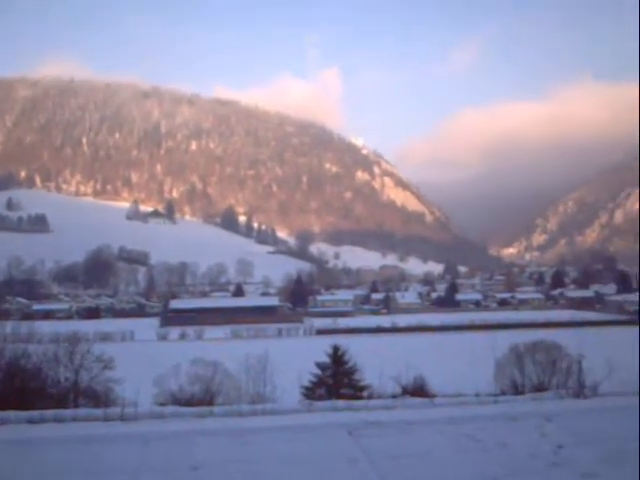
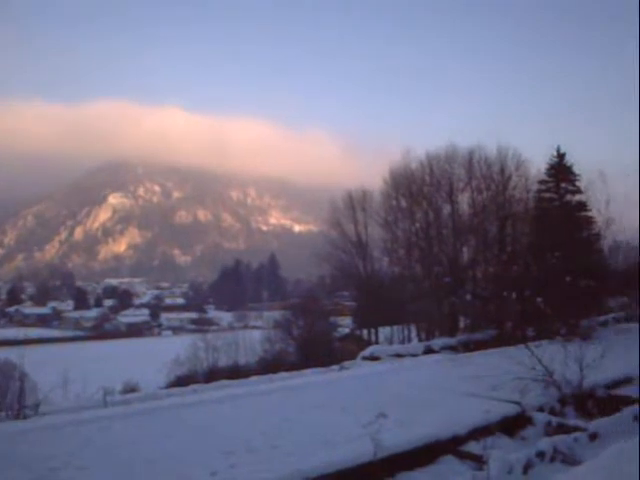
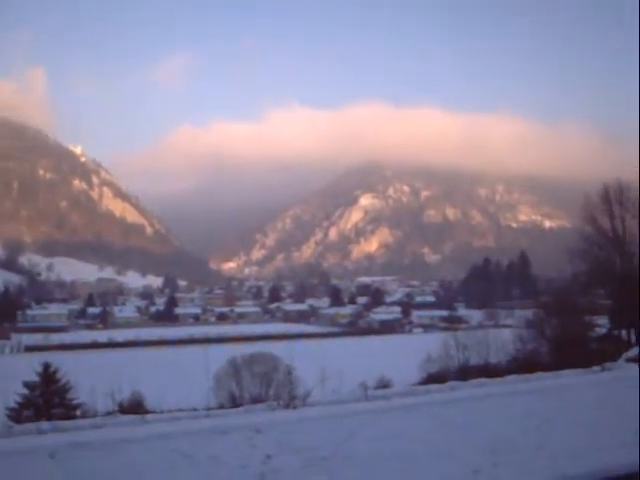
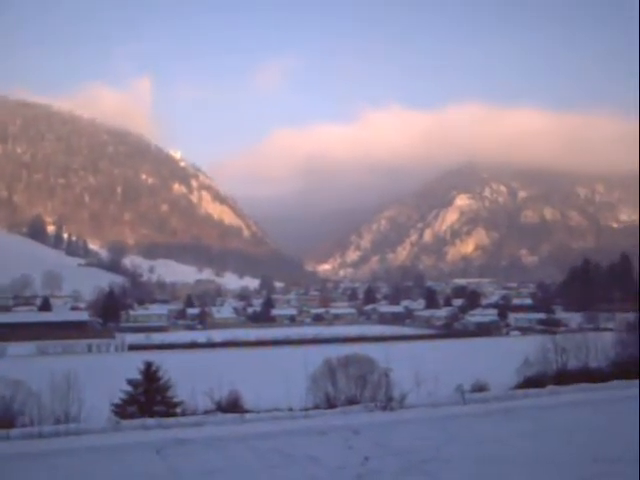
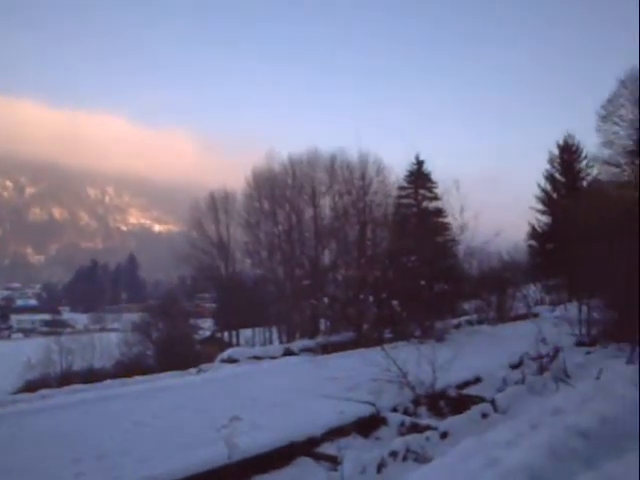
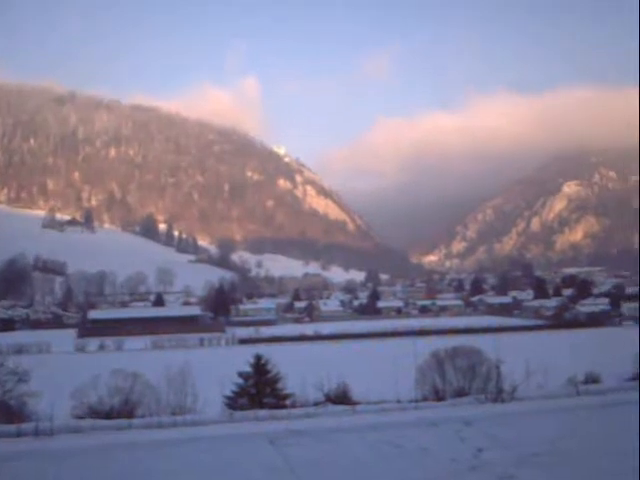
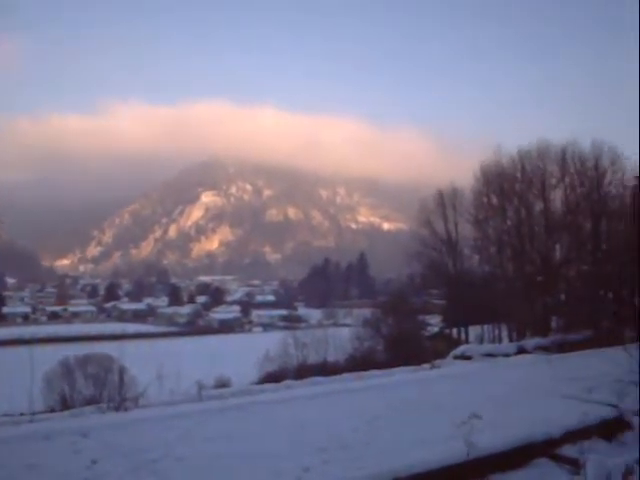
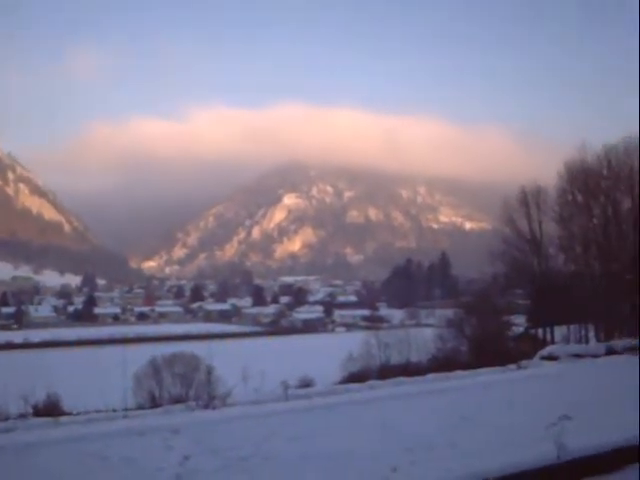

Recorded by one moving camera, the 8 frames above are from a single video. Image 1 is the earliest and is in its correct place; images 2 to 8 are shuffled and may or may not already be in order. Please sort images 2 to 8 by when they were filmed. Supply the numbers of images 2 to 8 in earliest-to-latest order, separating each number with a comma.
6, 4, 3, 8, 7, 2, 5
